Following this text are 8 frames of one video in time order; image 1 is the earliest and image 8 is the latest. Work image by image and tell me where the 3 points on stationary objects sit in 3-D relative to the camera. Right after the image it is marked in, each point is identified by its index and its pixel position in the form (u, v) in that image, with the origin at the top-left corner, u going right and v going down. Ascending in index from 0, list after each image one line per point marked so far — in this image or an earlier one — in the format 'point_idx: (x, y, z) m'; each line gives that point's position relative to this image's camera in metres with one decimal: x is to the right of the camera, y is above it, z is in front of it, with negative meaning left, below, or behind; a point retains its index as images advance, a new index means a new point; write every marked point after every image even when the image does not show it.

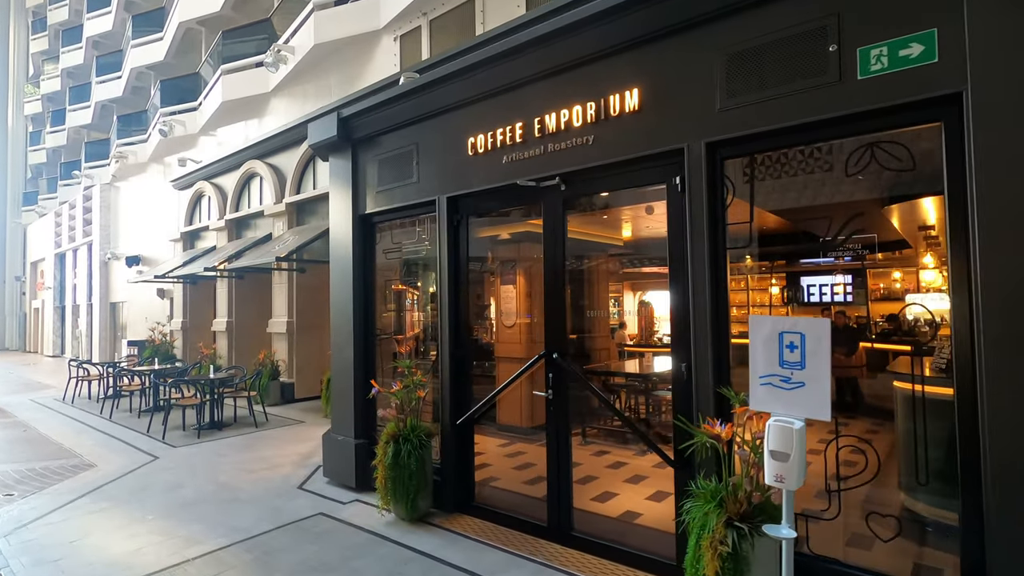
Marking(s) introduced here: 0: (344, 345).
0: (-1.8, -0.6, +5.4) m
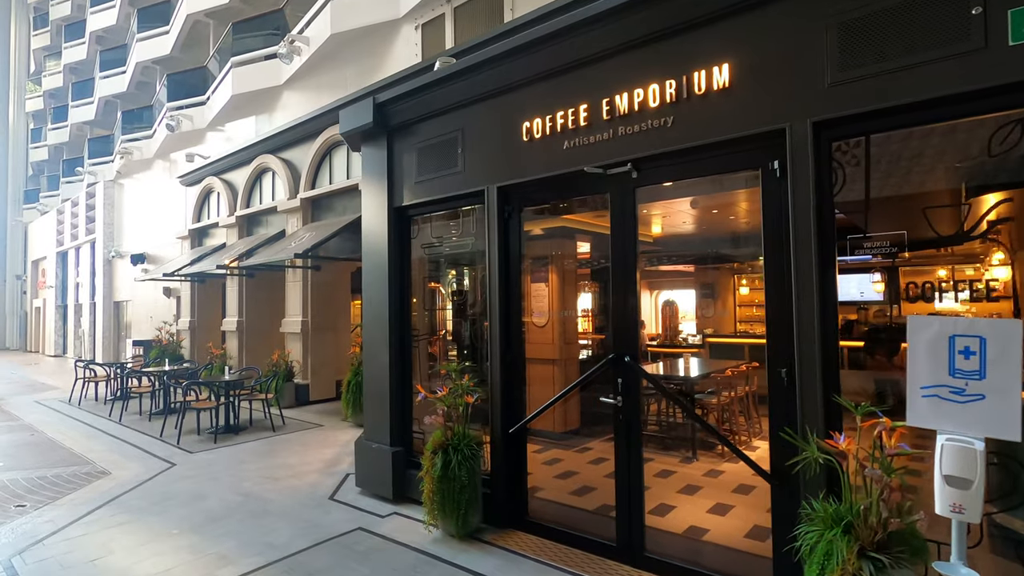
0: (-1.3, -0.6, +5.0) m
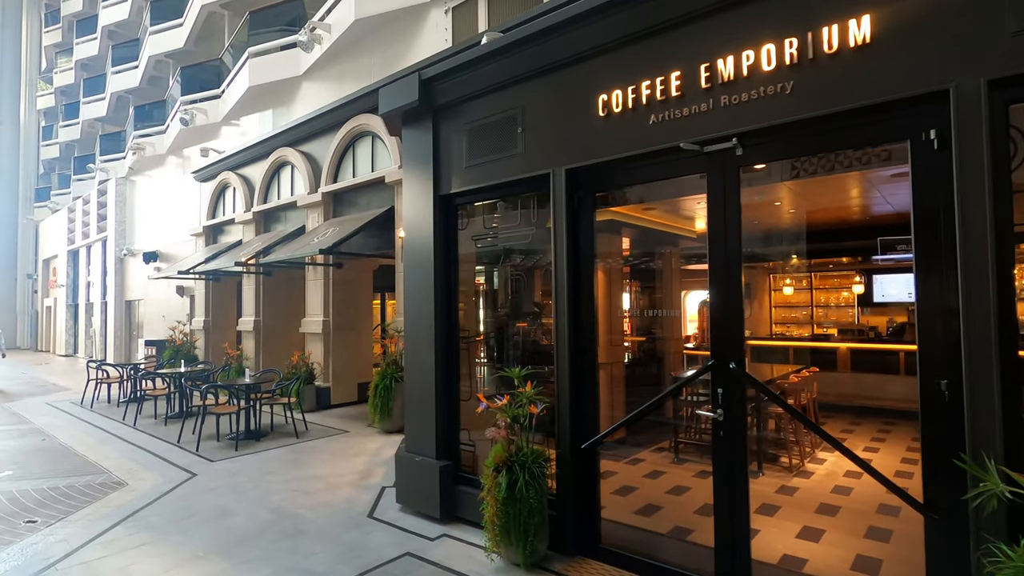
0: (-0.8, -0.6, +4.6) m
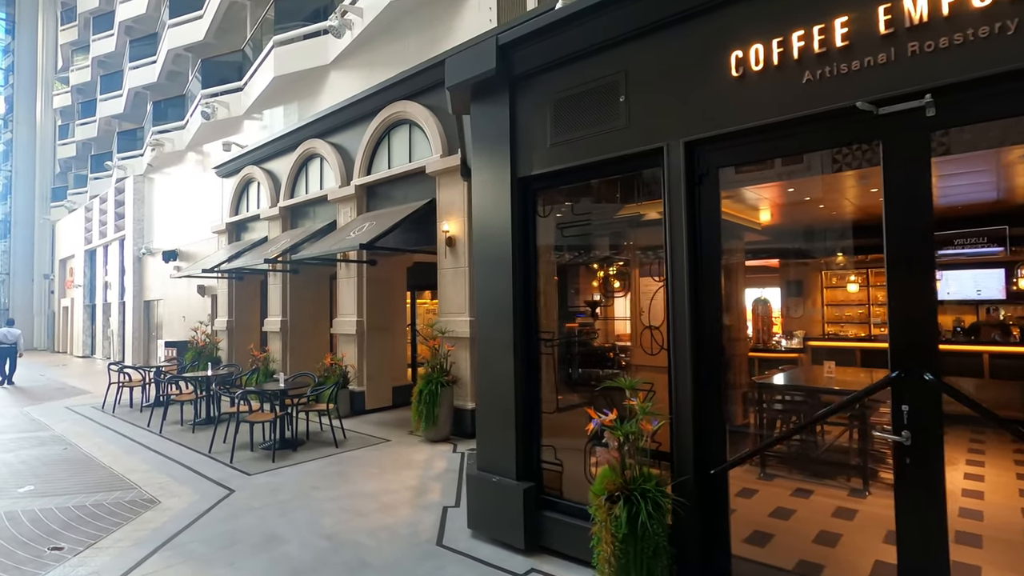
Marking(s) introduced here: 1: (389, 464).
0: (-0.1, -0.5, +4.0) m
1: (-1.4, -2.0, +6.0) m
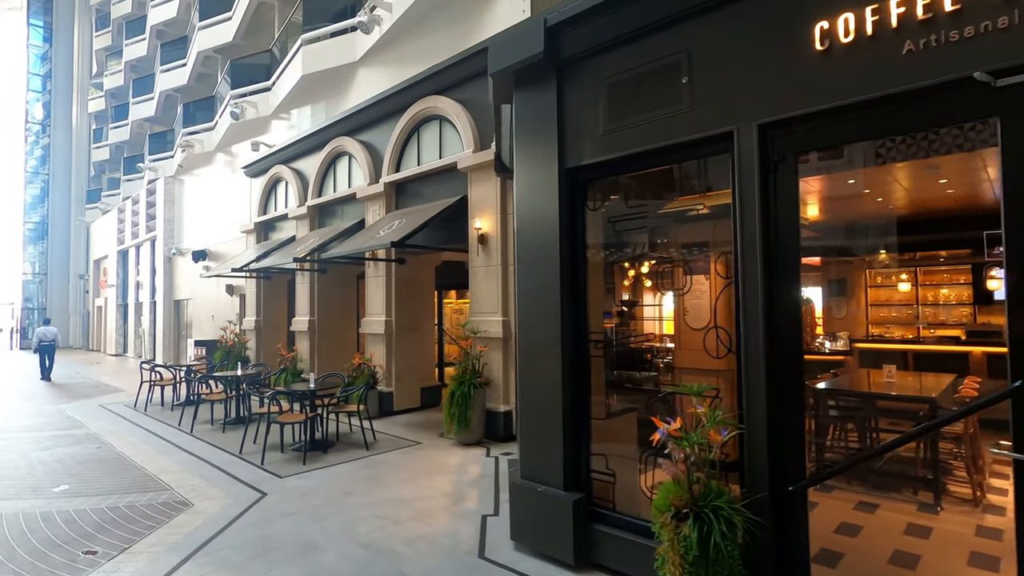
0: (+0.2, -0.5, +3.8) m
1: (-1.0, -2.0, +5.8) m
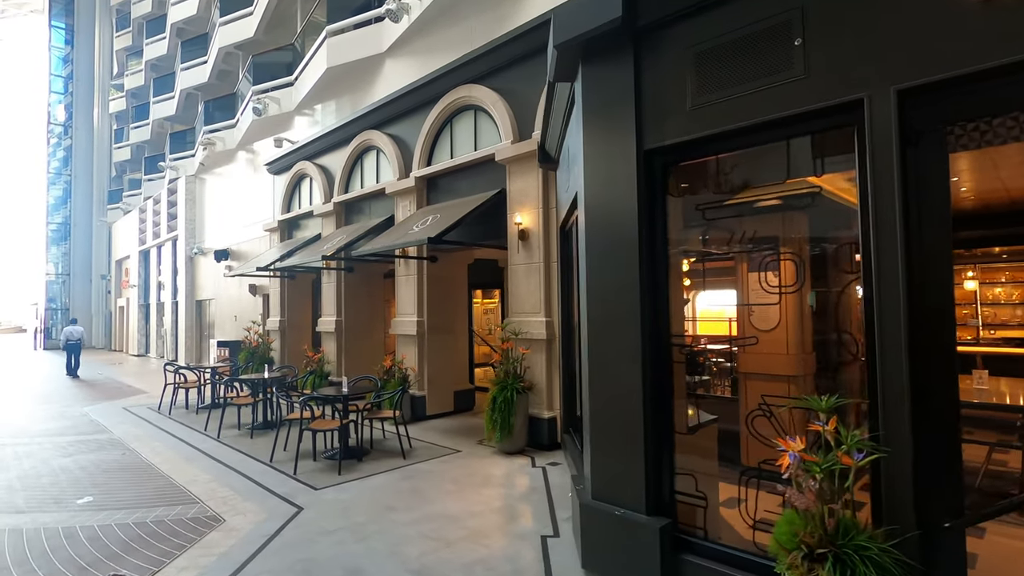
0: (+0.7, -0.5, +3.4) m
1: (-0.5, -2.0, +5.5) m
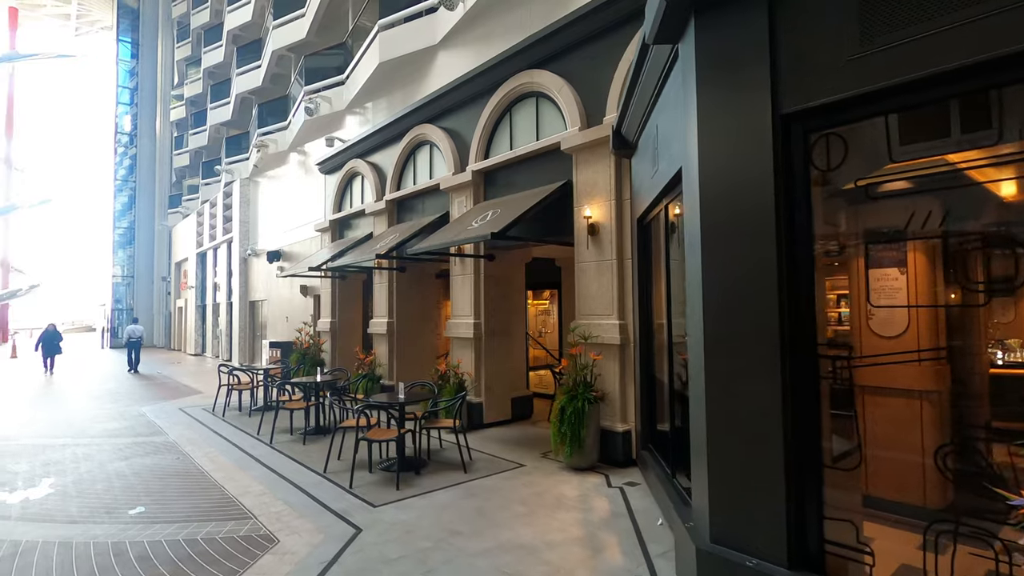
0: (+1.2, -0.5, +2.7) m
1: (+0.2, -2.0, +4.9) m
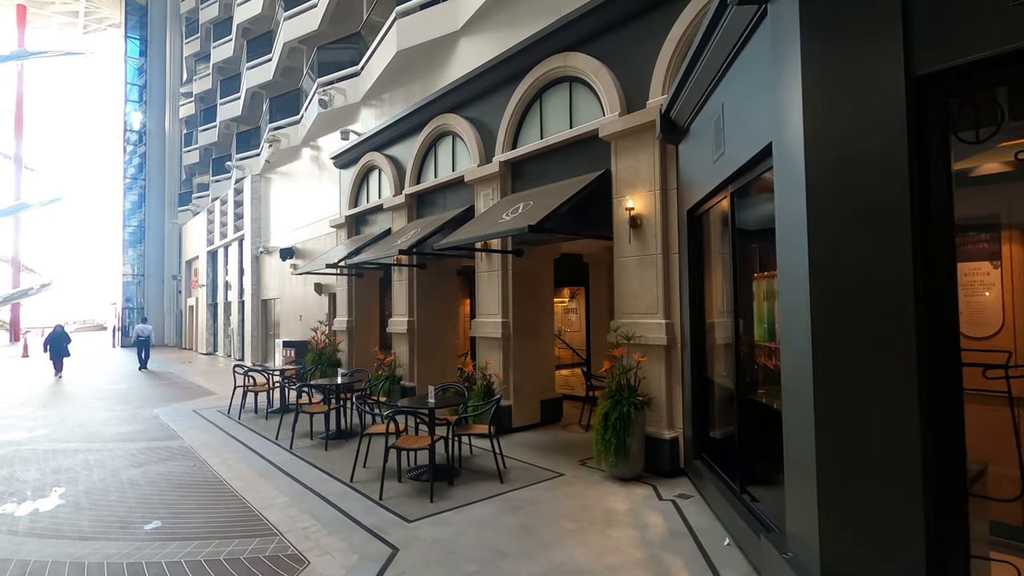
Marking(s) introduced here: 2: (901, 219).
0: (+1.6, -0.5, +2.3) m
1: (+0.6, -2.0, +4.5) m
2: (+1.7, +0.4, +2.3) m
